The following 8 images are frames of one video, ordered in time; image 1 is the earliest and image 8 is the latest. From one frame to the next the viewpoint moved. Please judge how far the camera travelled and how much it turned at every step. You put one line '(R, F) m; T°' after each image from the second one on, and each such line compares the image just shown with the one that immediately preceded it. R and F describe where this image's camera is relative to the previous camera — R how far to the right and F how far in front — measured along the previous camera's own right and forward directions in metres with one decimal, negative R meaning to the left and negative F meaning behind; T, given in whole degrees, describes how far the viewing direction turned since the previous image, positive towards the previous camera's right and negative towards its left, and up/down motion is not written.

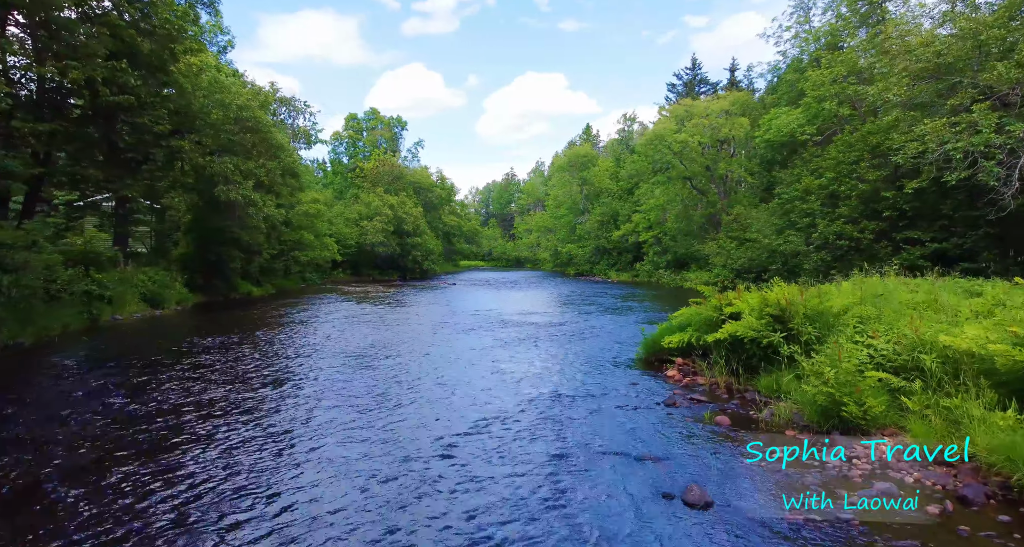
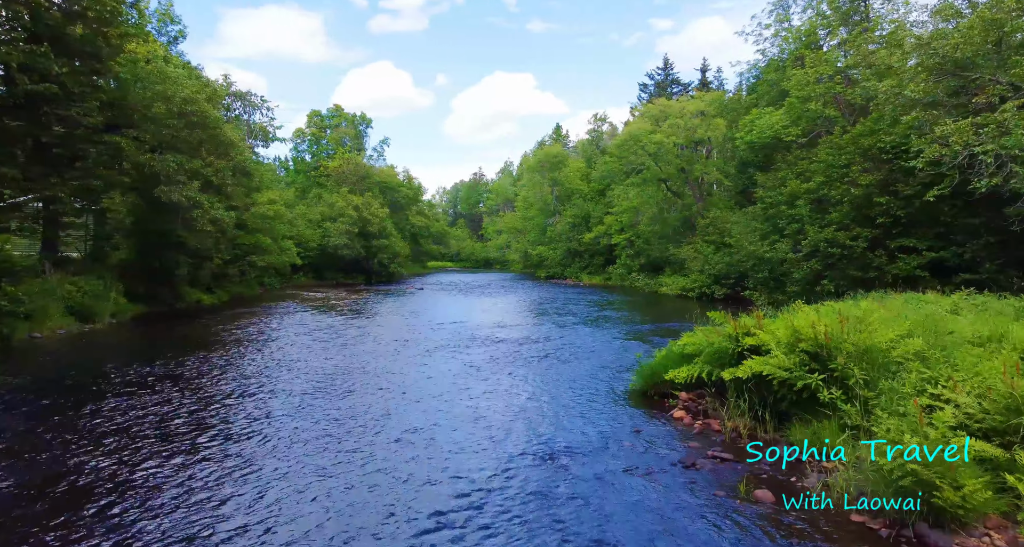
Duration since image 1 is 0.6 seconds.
(-0.1, +1.7) m; +3°
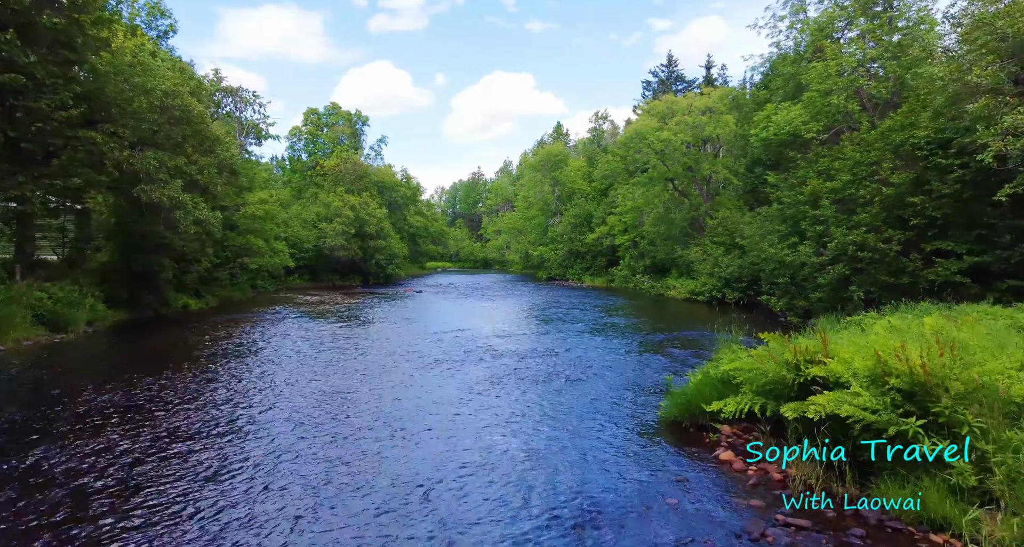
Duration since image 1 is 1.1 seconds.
(-0.2, +1.5) m; 0°
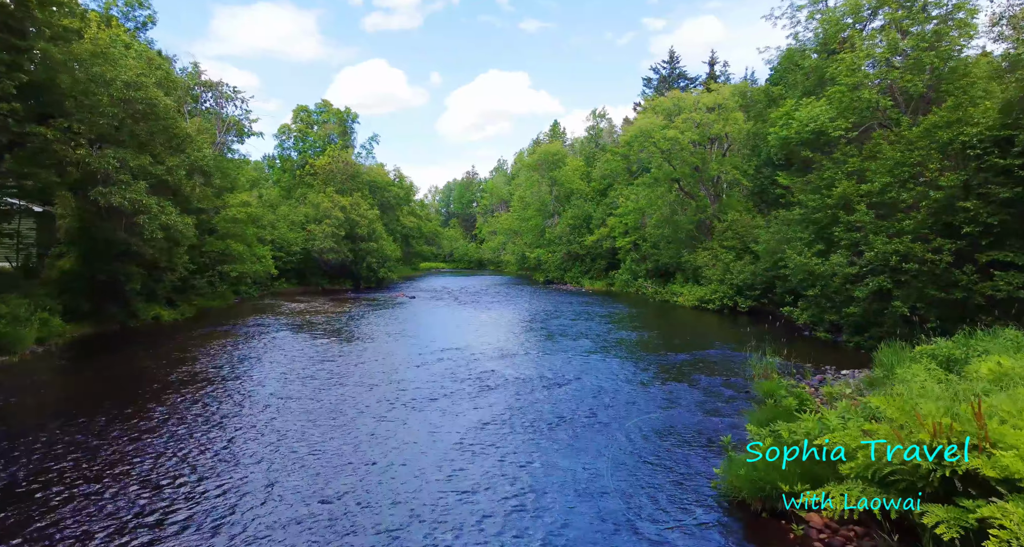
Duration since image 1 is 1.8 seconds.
(-0.2, +2.2) m; +1°
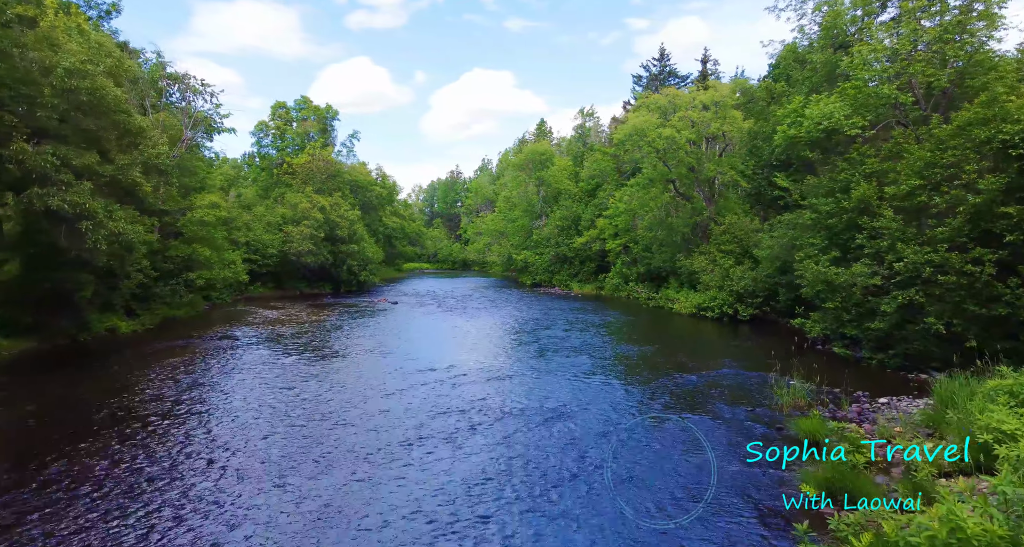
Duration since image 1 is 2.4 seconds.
(-0.2, +1.9) m; +1°
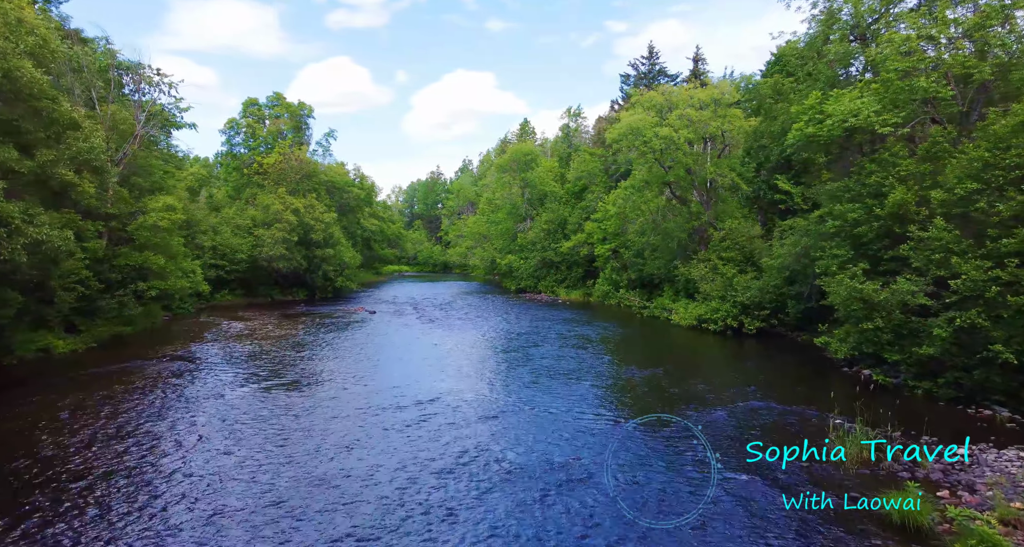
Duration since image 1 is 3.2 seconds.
(-0.3, +2.6) m; +2°
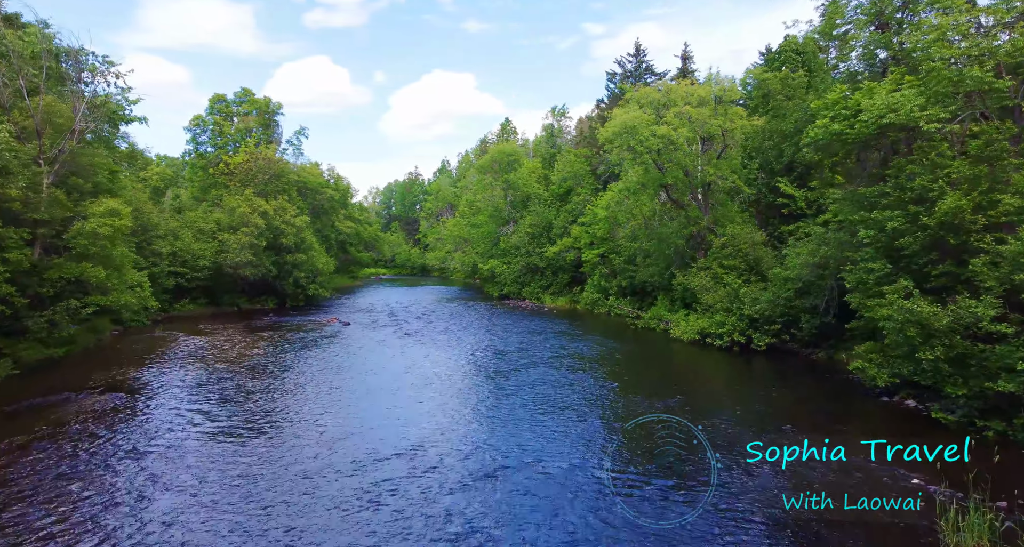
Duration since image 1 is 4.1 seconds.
(-0.4, +2.7) m; +2°
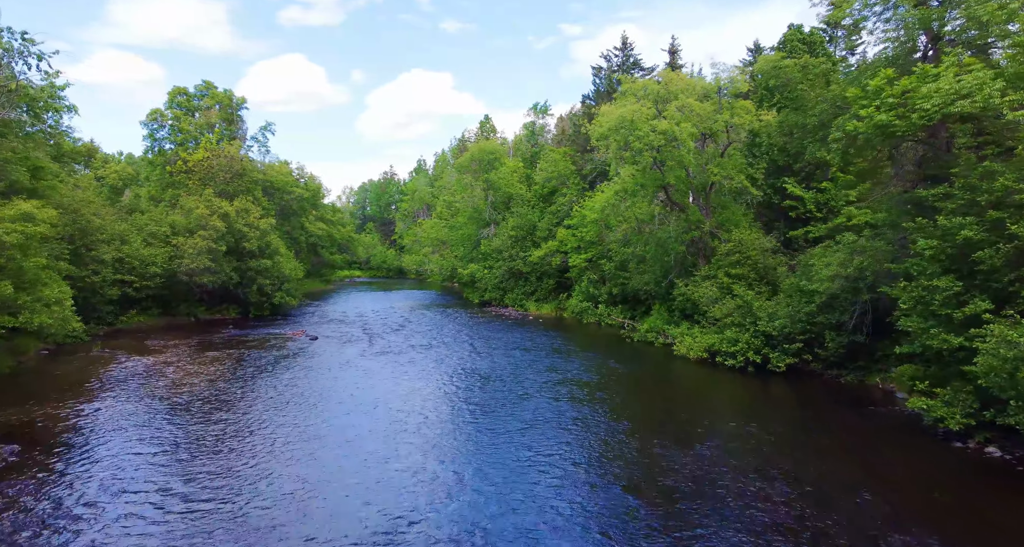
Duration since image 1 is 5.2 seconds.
(-0.4, +3.3) m; +2°
